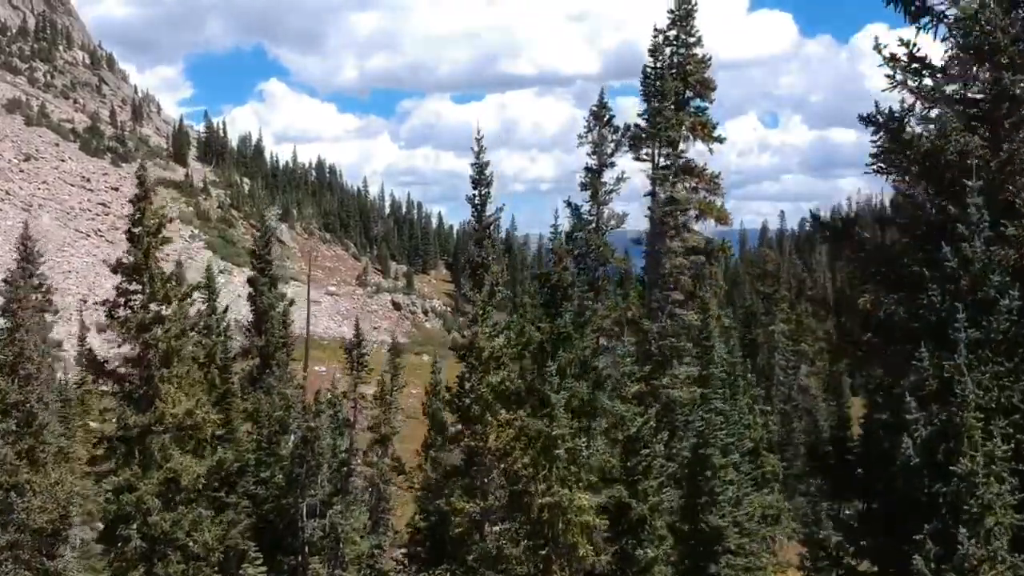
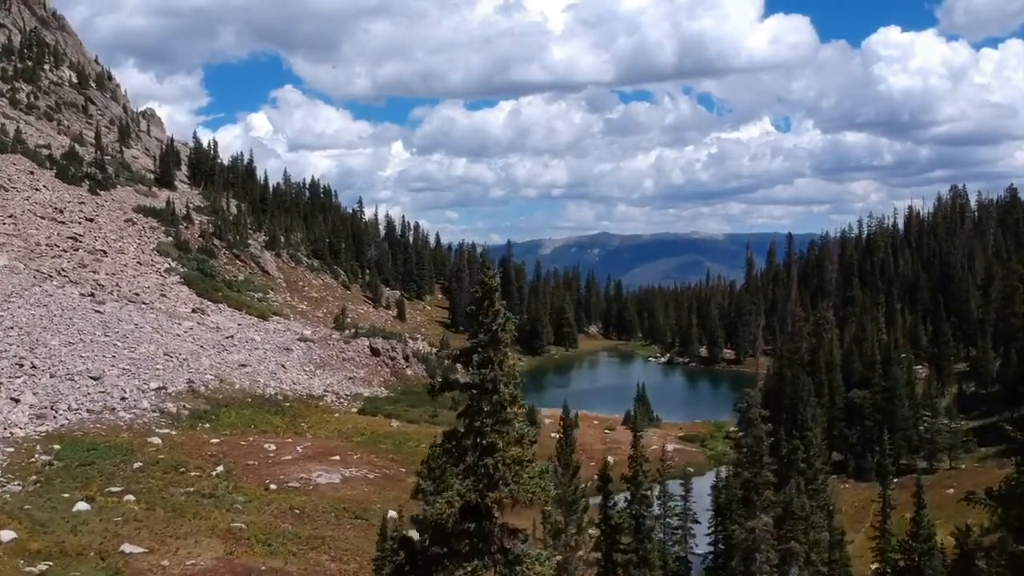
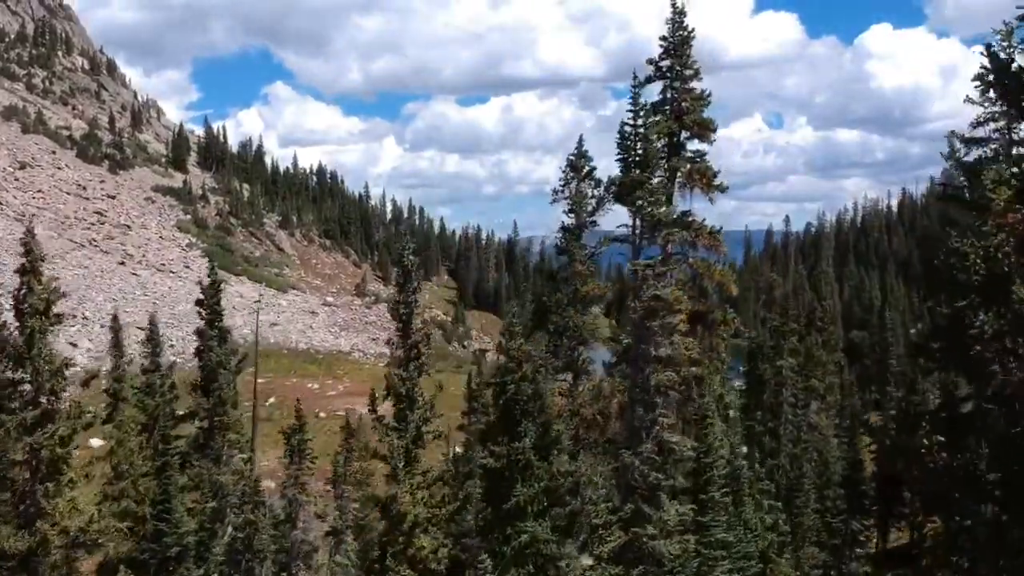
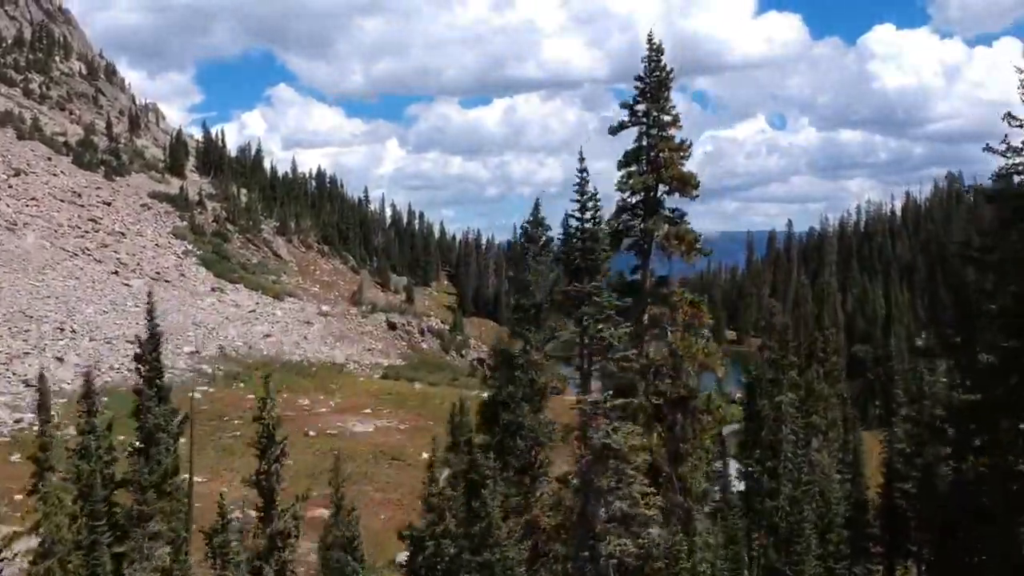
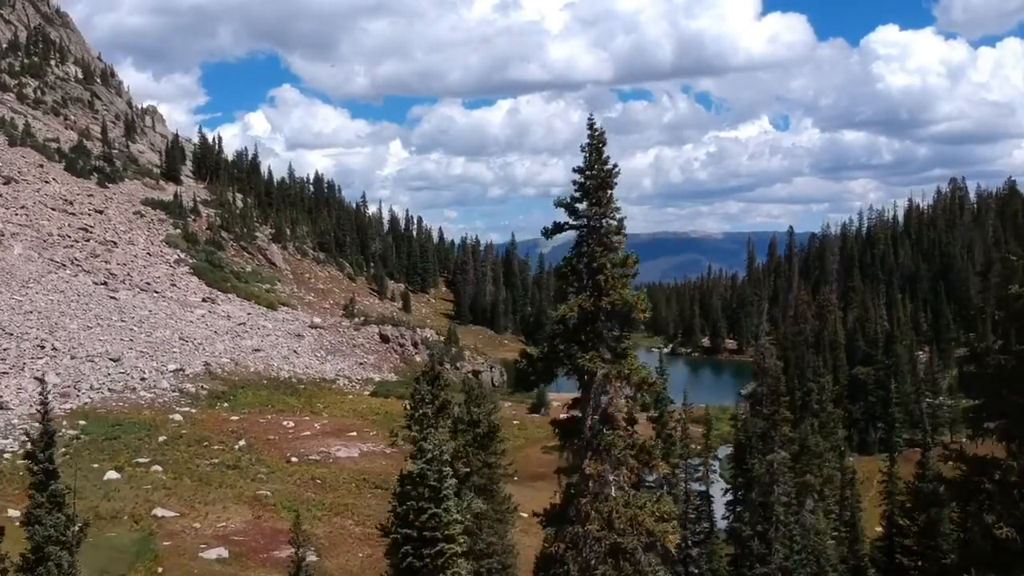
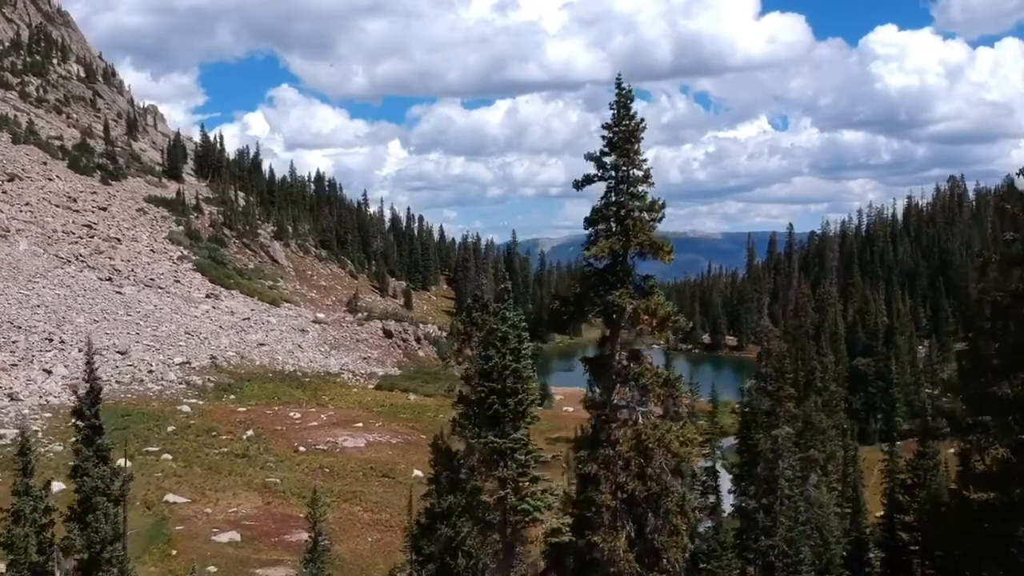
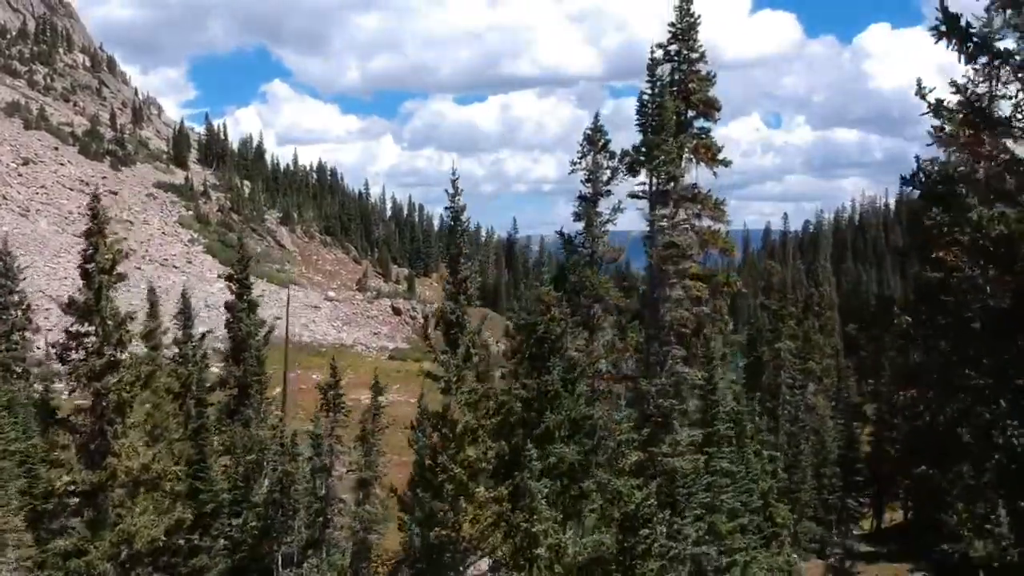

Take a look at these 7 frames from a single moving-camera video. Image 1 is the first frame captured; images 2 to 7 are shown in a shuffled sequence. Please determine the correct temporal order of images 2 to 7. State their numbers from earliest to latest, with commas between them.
7, 3, 4, 6, 5, 2
